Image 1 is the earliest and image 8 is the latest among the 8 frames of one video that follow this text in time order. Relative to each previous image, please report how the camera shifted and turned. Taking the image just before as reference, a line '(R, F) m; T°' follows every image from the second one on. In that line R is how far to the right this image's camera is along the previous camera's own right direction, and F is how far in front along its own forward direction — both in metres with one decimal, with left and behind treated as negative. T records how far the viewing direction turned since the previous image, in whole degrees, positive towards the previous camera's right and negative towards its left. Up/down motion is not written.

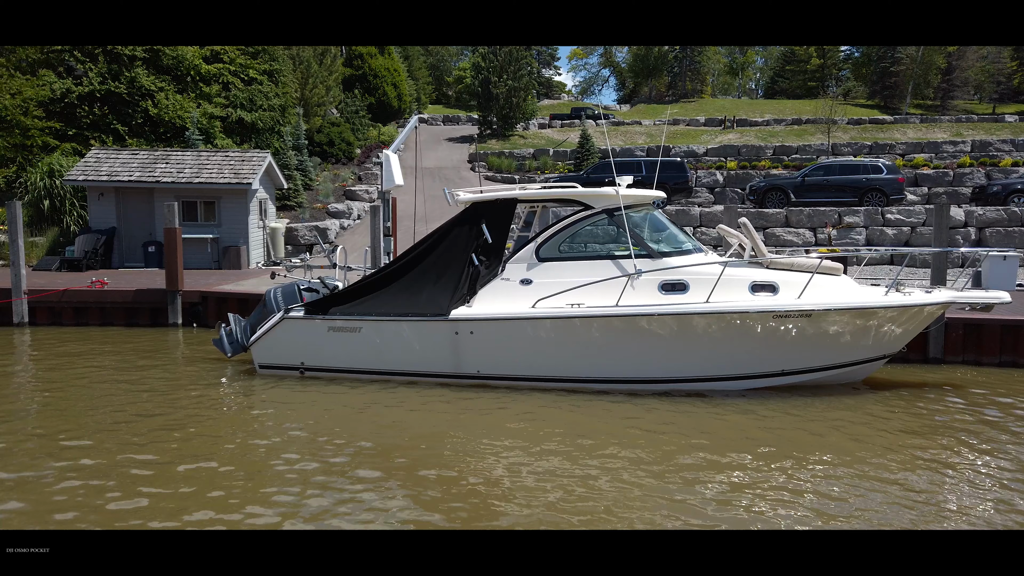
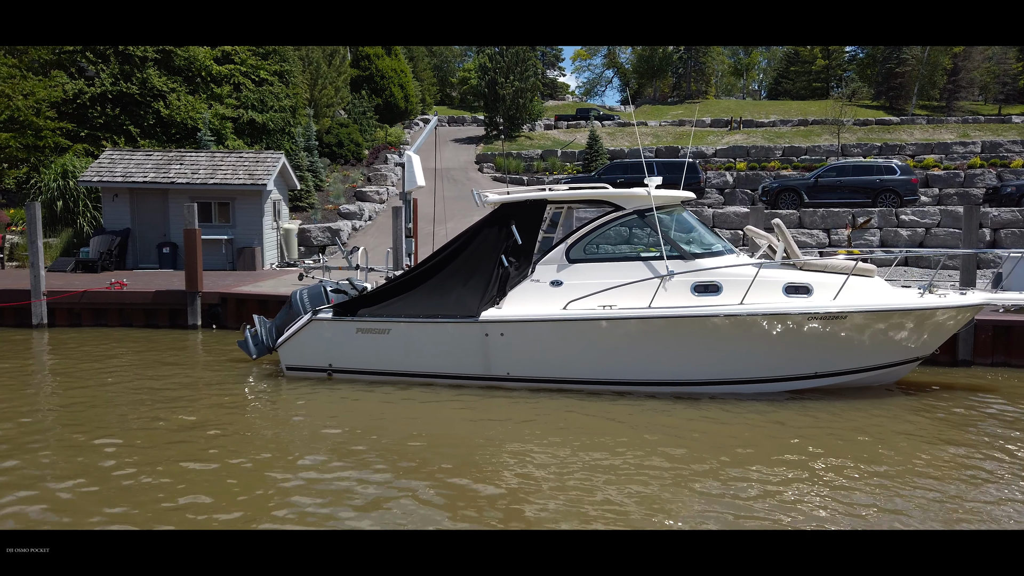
(-0.3, +0.1) m; 0°
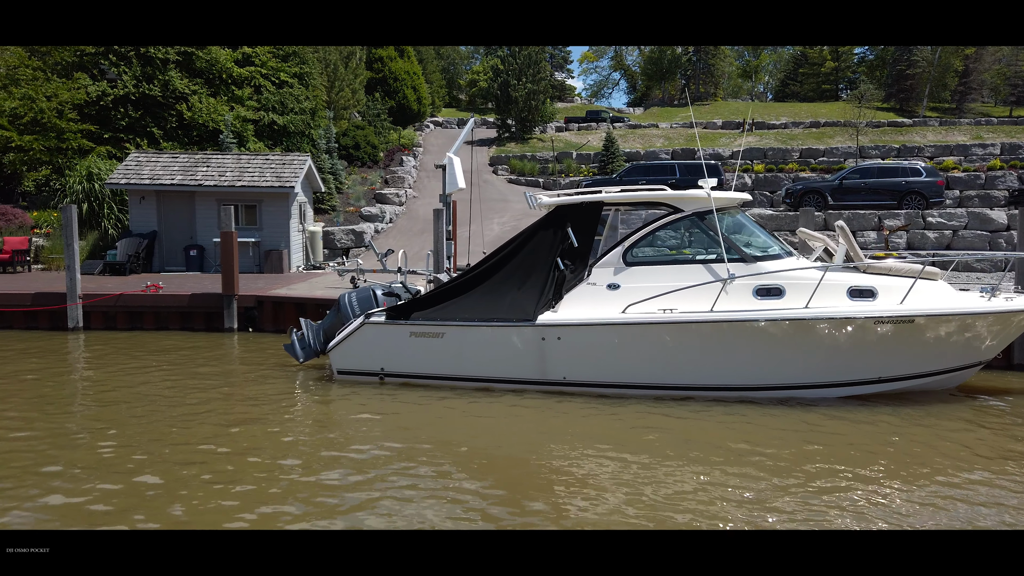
(-0.6, +0.1) m; 0°
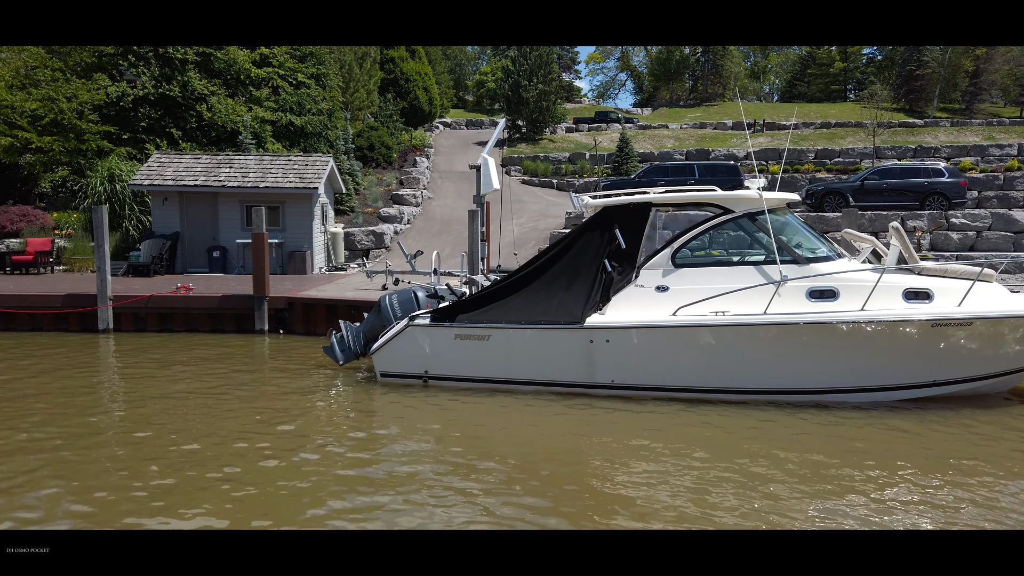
(-0.5, +0.1) m; 0°
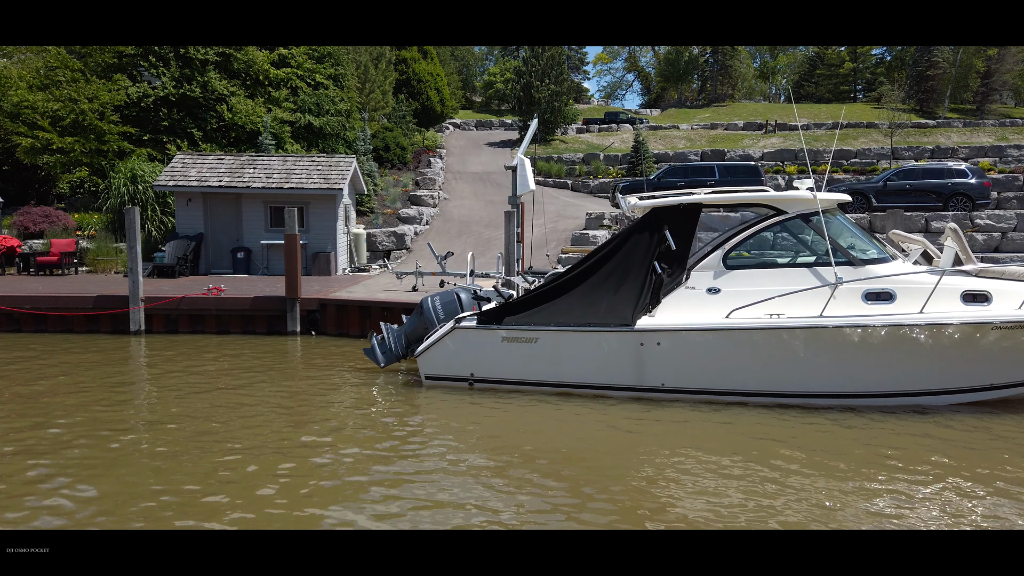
(-0.5, +0.1) m; 0°
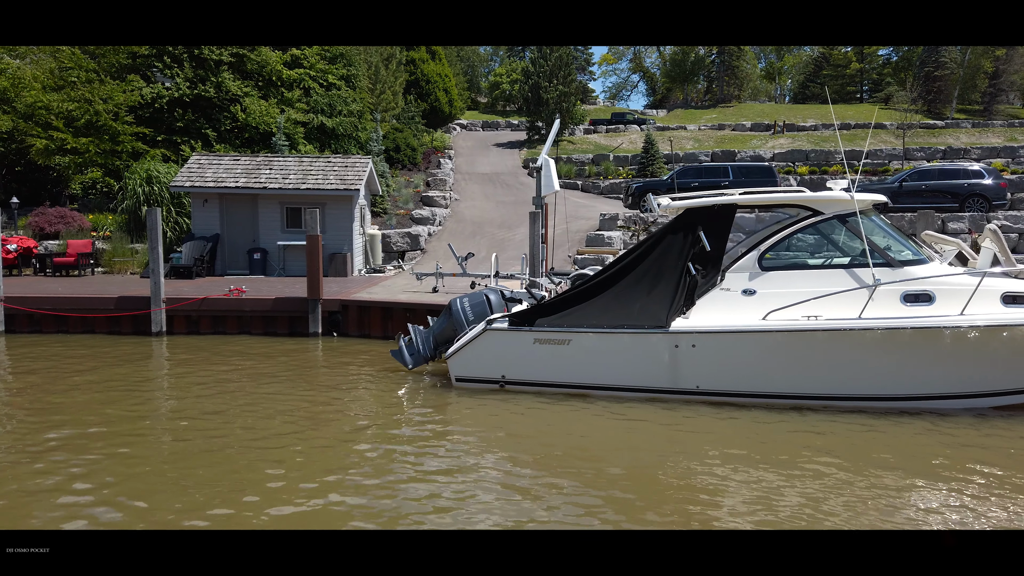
(-0.3, +0.1) m; 0°
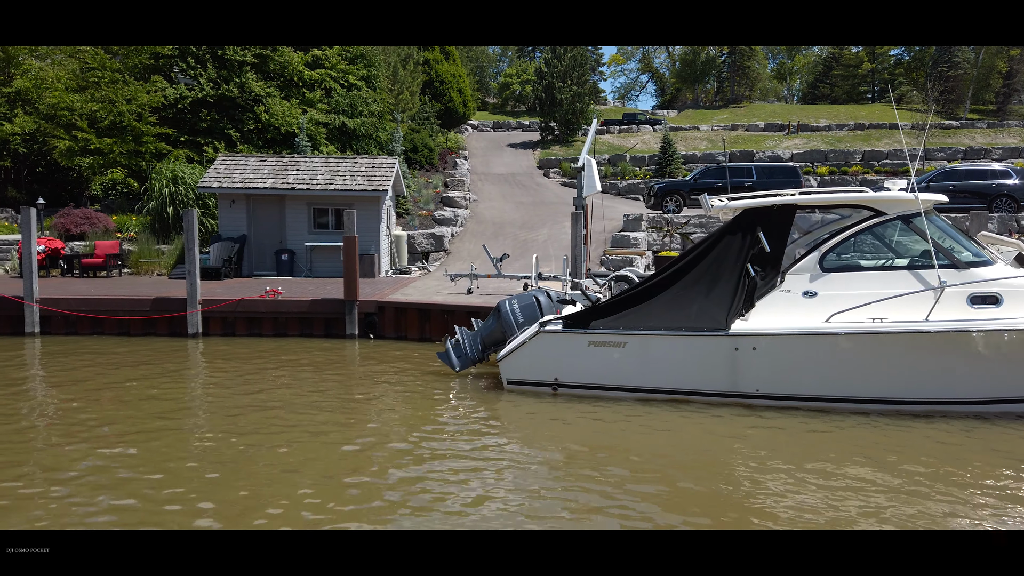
(-0.6, +0.1) m; 0°
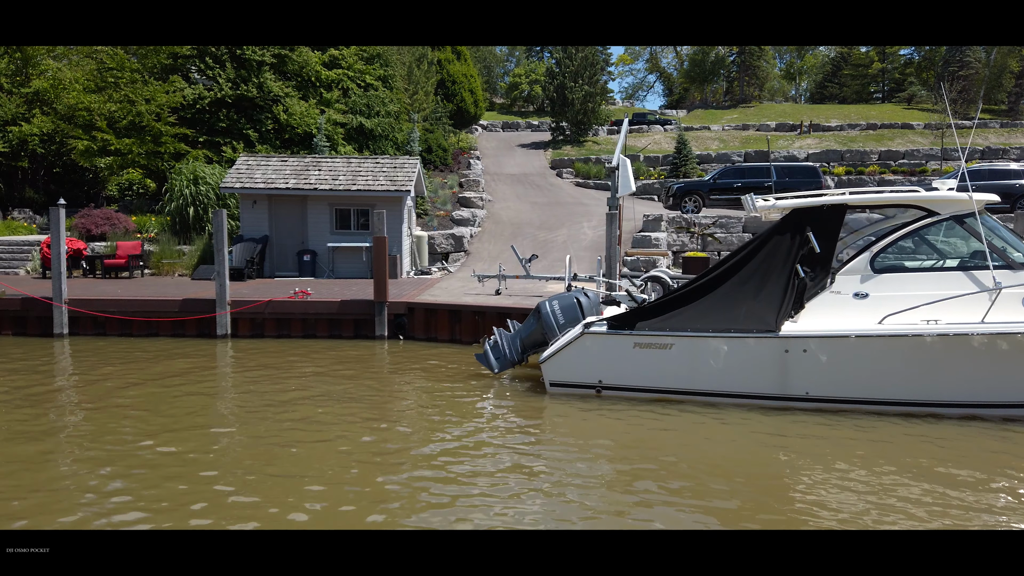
(-0.4, +0.1) m; 0°
